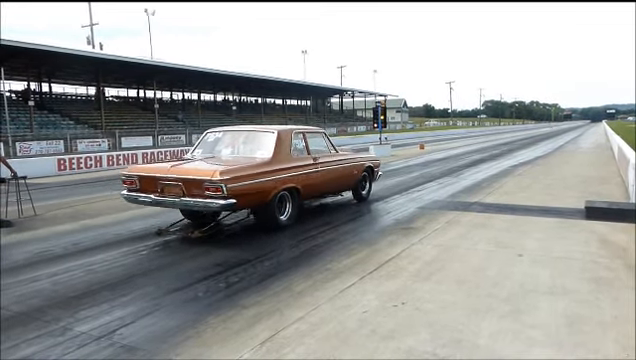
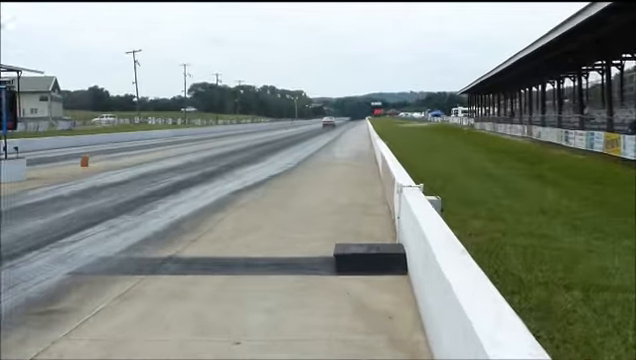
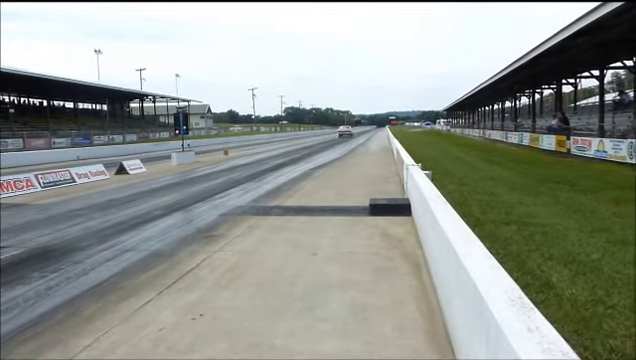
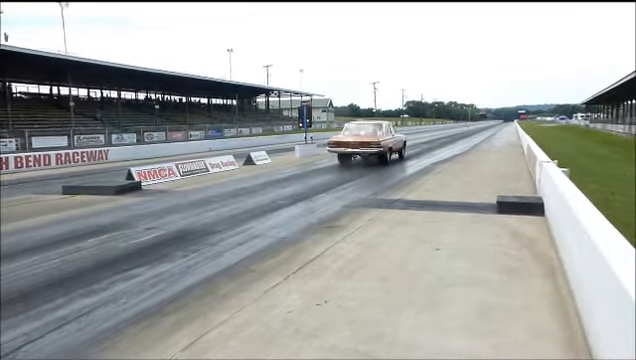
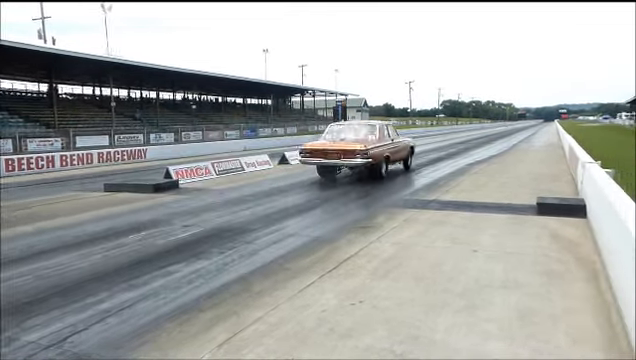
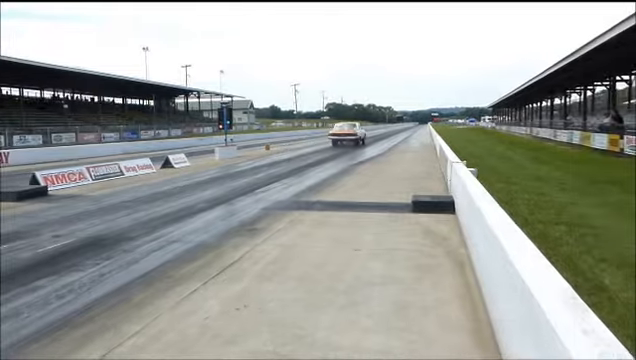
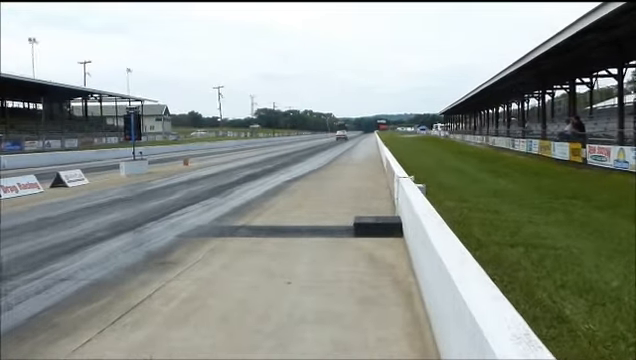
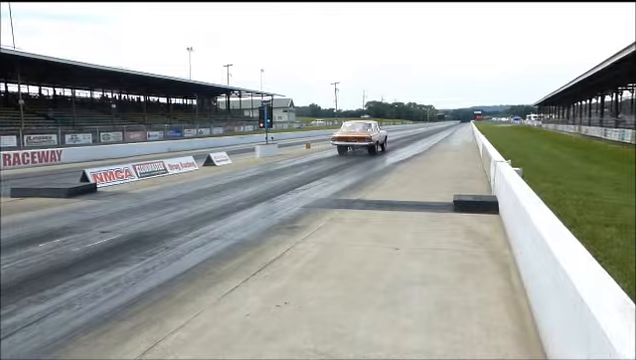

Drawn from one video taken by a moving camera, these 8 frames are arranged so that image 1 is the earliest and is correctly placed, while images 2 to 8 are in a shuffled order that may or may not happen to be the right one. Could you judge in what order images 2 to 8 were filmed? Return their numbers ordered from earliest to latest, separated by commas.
5, 4, 8, 6, 3, 7, 2
